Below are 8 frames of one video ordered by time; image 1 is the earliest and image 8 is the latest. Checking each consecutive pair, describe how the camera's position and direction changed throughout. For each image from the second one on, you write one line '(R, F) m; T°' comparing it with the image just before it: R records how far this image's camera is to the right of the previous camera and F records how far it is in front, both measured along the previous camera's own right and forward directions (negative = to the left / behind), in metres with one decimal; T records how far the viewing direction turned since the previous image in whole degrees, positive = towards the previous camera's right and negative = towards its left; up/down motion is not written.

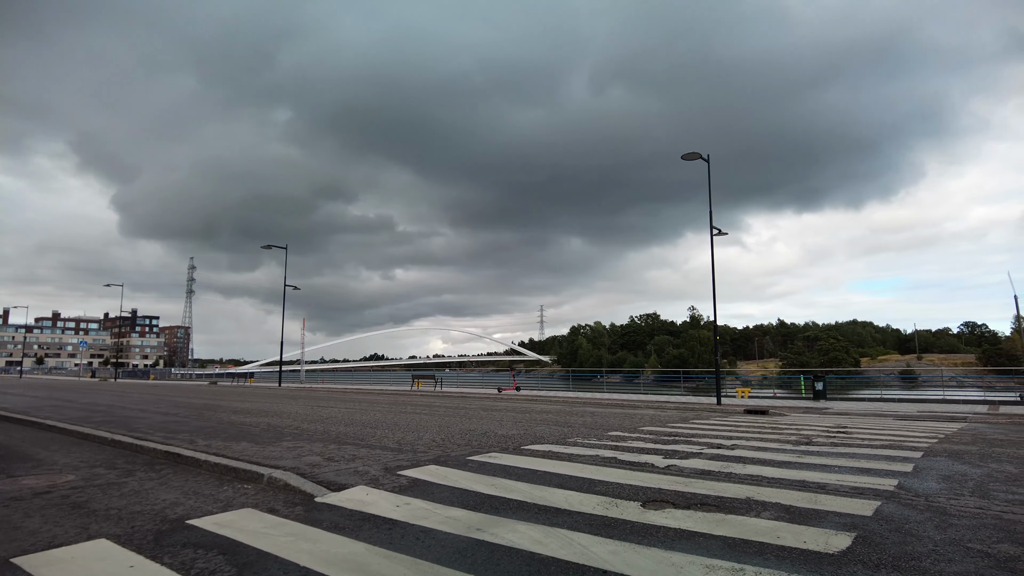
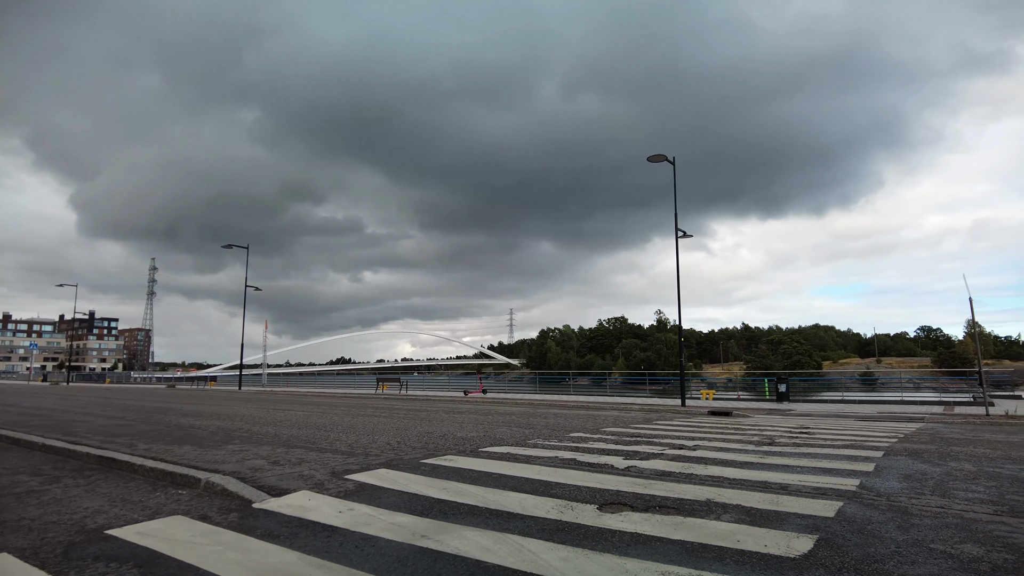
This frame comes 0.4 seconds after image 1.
(+0.2, +0.3) m; +3°
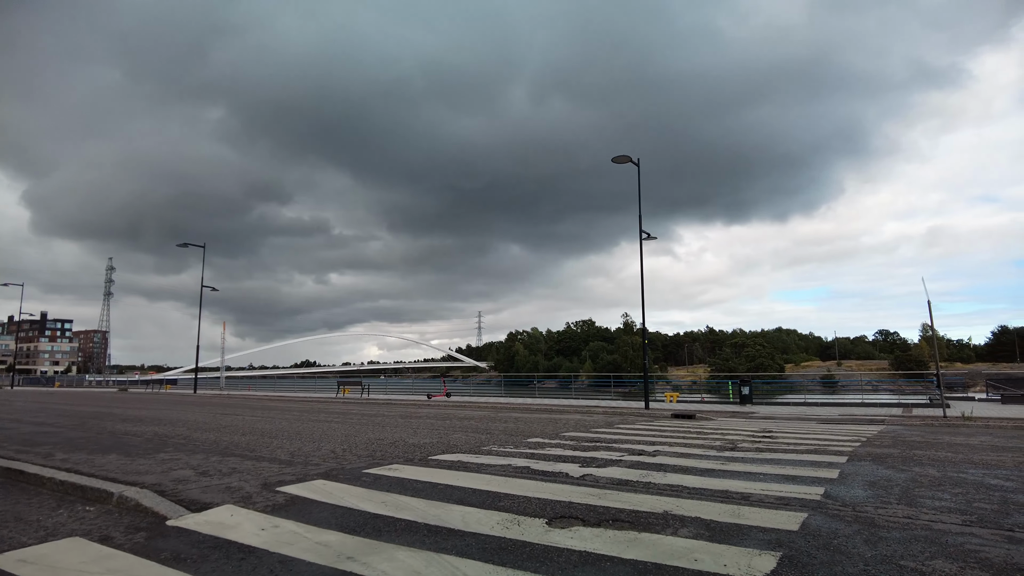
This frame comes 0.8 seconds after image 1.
(+0.2, +0.5) m; +3°
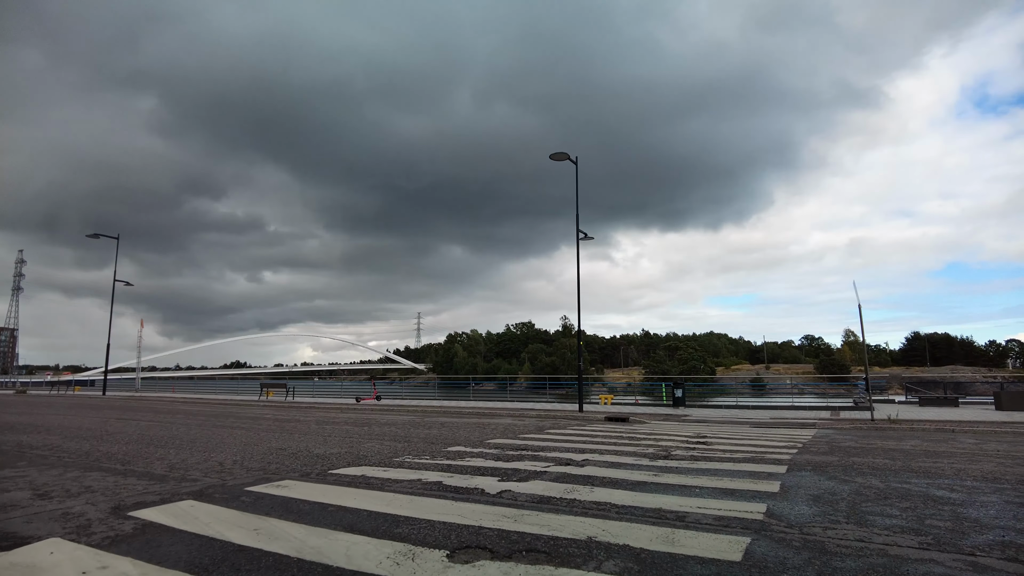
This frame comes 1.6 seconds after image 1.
(+0.3, +0.9) m; +5°
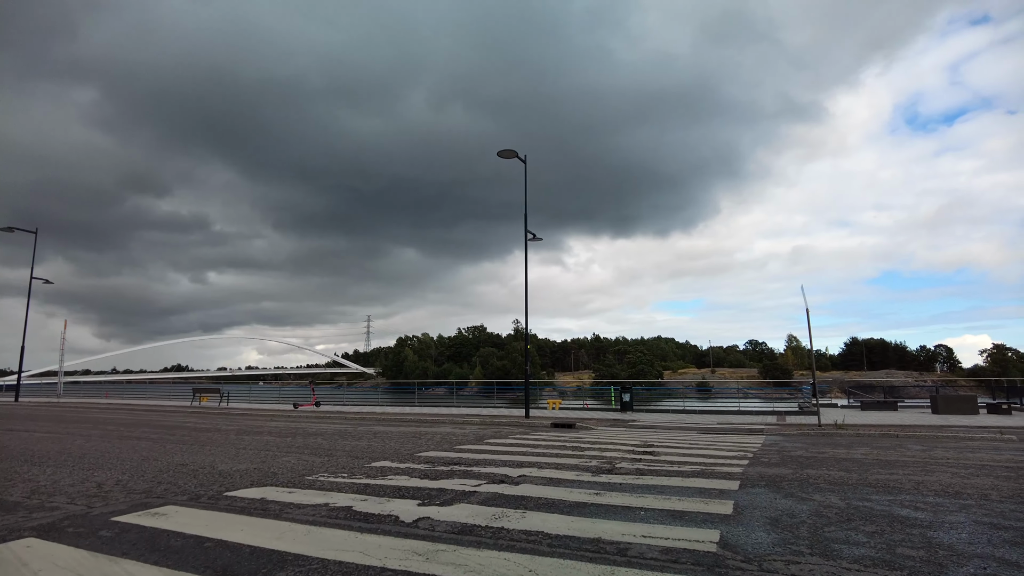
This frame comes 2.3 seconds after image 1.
(+0.3, +0.9) m; +4°
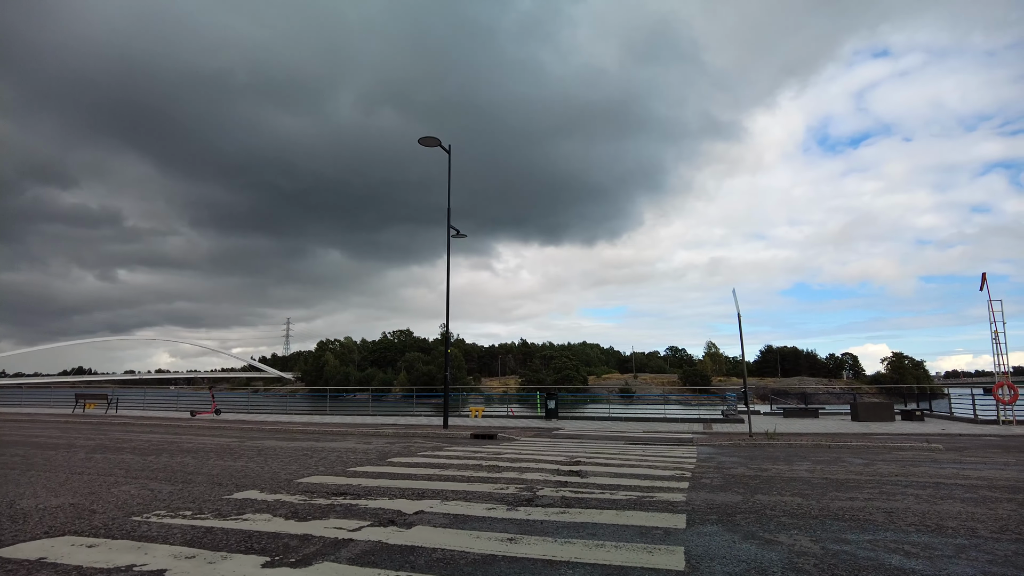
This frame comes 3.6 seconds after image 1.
(+0.3, +1.5) m; +6°
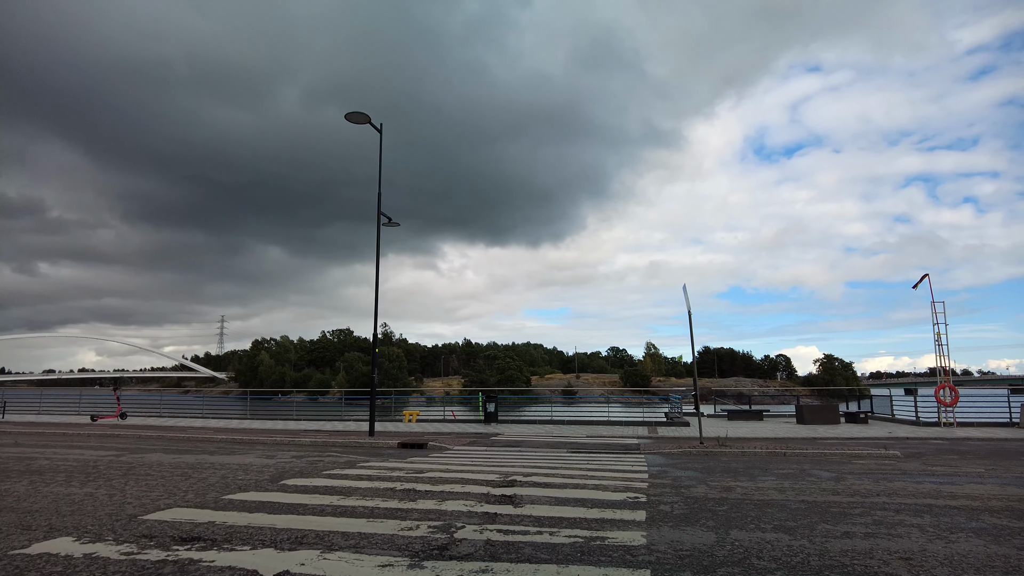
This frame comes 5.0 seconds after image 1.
(+0.3, +1.7) m; +5°
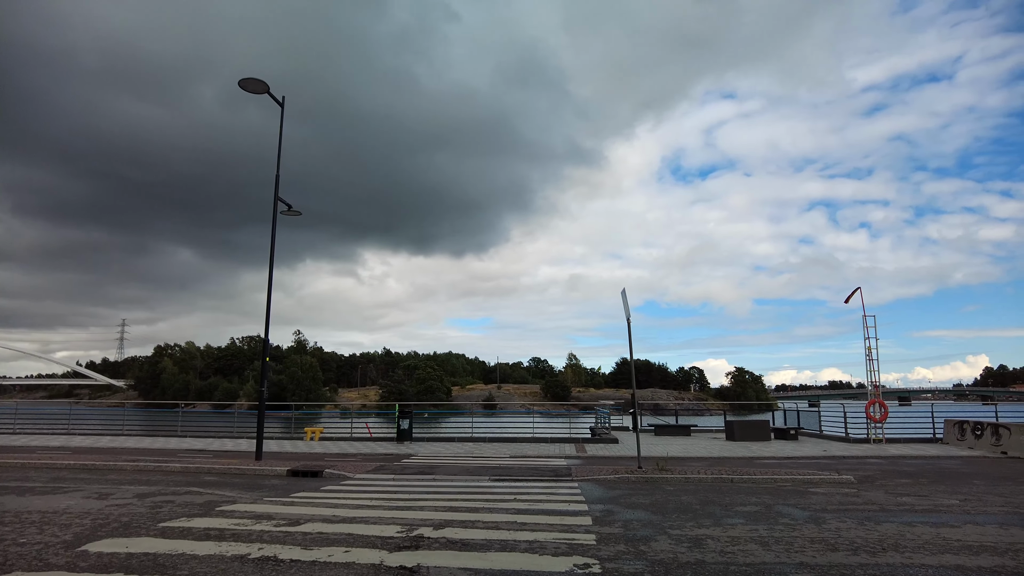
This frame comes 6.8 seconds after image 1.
(+0.1, +2.2) m; +7°
